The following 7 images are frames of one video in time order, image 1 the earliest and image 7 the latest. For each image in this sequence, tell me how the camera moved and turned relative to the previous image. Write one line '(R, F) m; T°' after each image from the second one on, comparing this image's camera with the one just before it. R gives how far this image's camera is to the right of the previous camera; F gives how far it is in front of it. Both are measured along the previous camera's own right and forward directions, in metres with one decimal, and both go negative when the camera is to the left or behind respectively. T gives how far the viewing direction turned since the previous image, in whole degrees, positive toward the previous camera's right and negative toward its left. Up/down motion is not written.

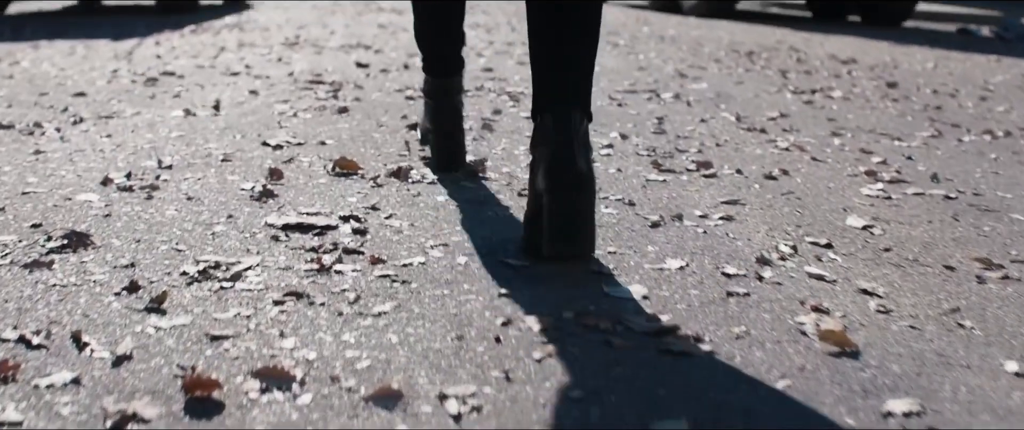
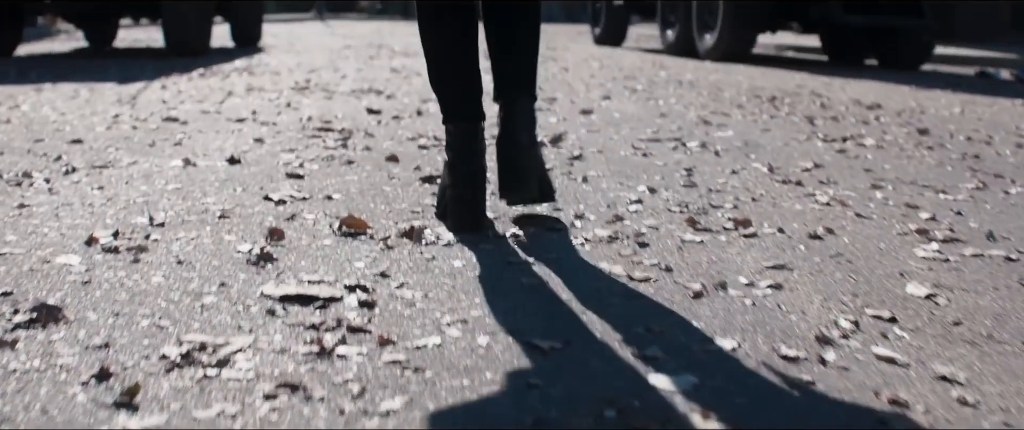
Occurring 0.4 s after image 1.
(0.0, +0.2) m; 0°
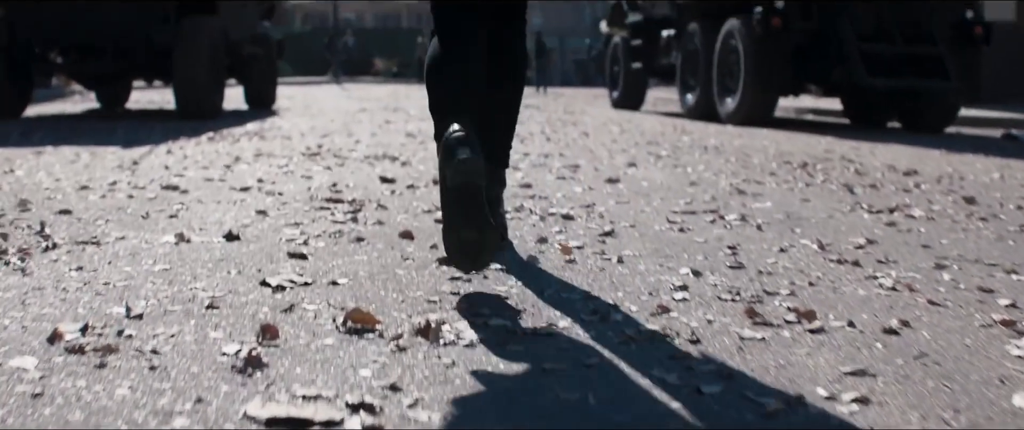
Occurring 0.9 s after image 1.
(0.0, +0.3) m; -1°
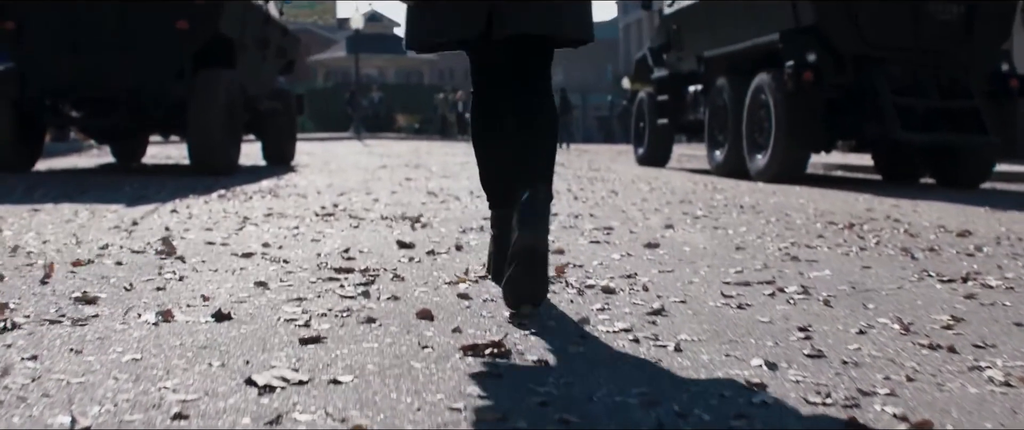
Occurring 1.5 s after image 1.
(0.0, +0.5) m; -1°
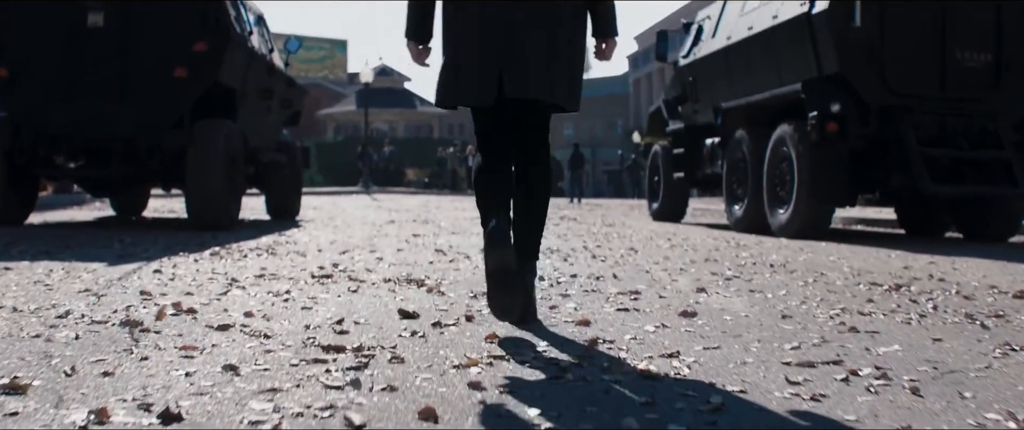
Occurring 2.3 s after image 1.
(0.0, +0.6) m; 0°
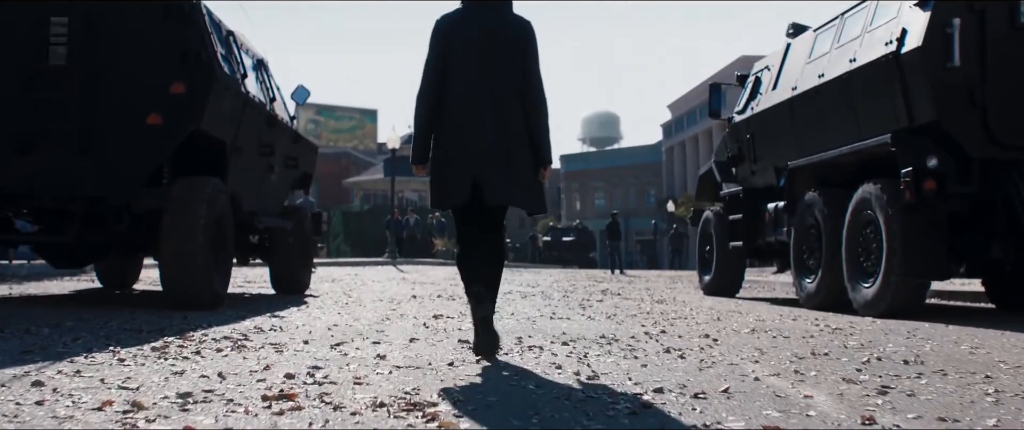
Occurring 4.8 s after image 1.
(-0.1, +2.0) m; -1°
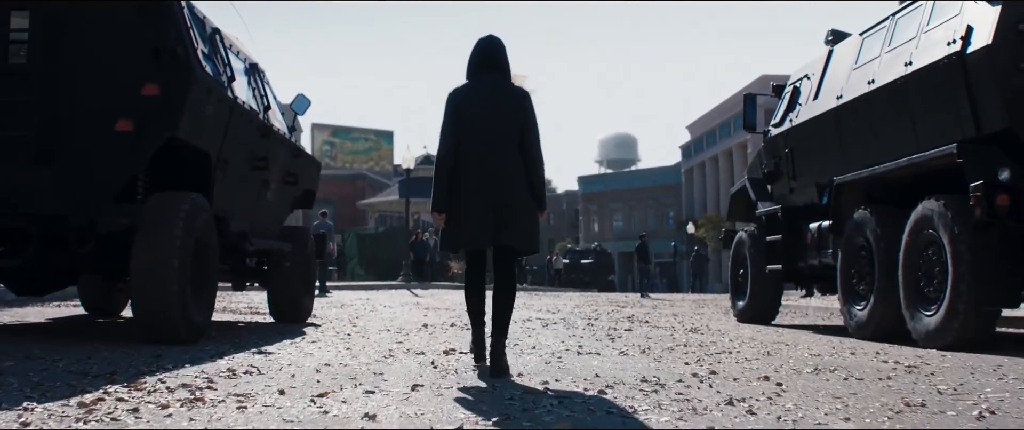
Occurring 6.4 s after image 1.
(0.0, +1.2) m; -1°
